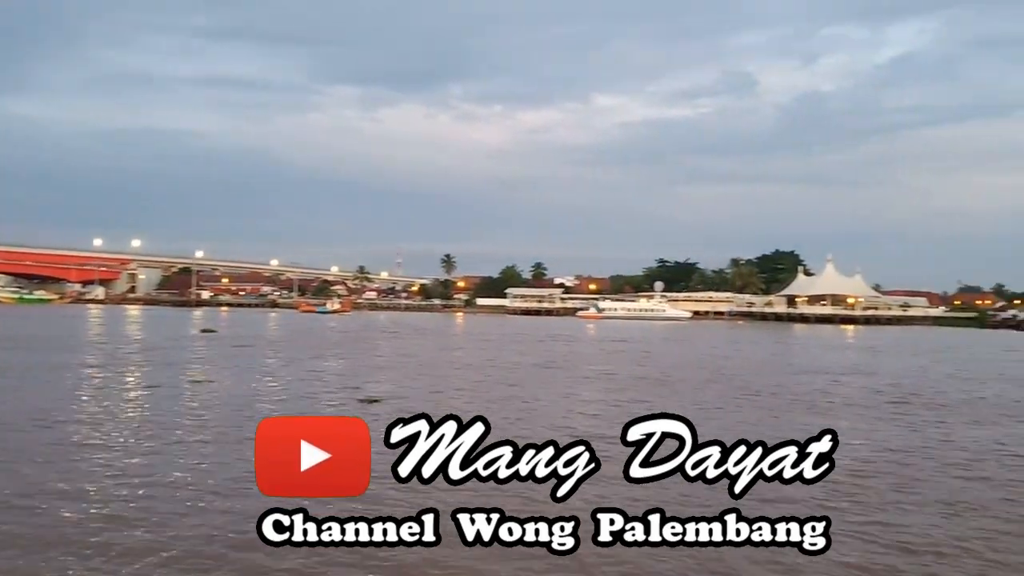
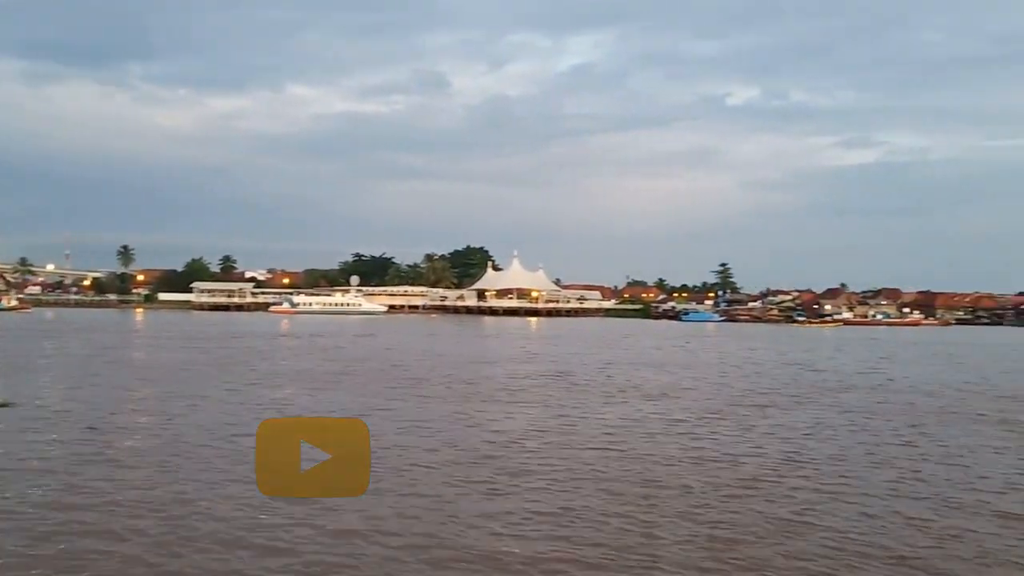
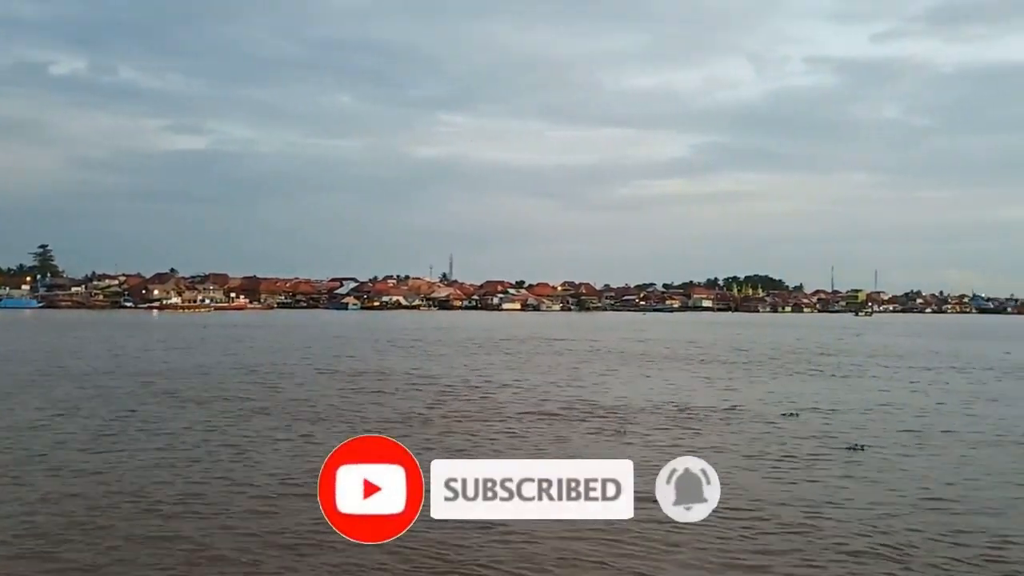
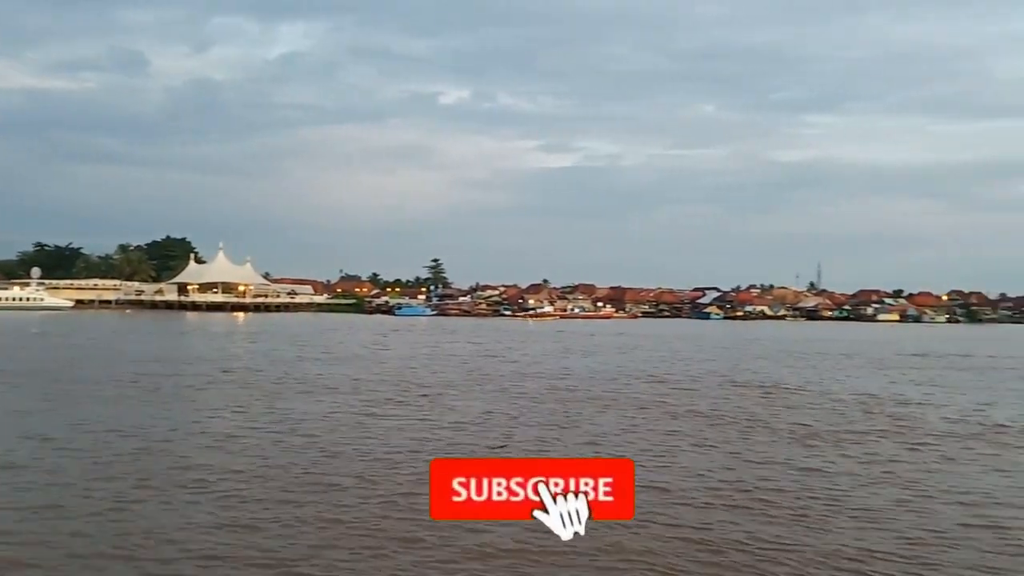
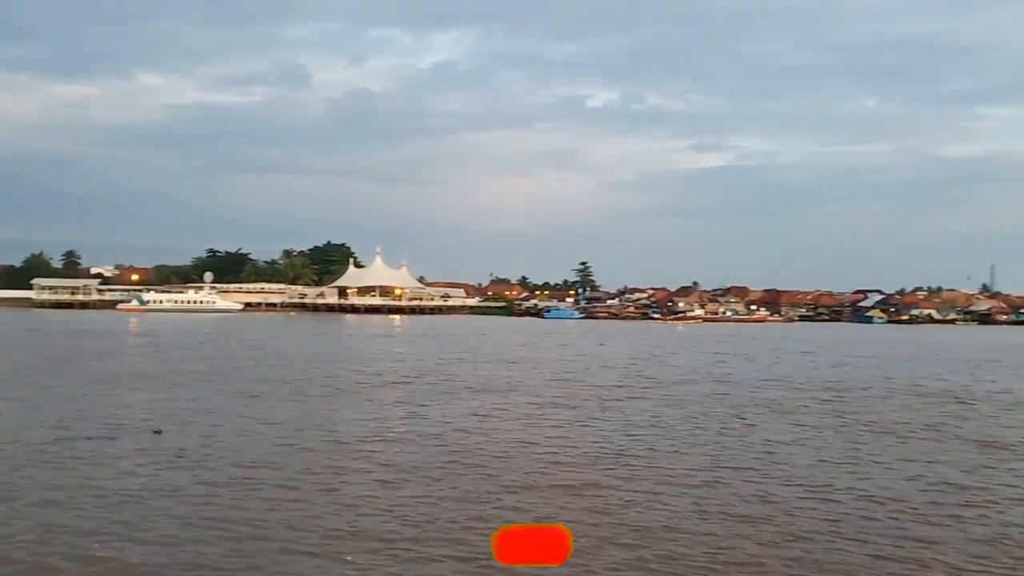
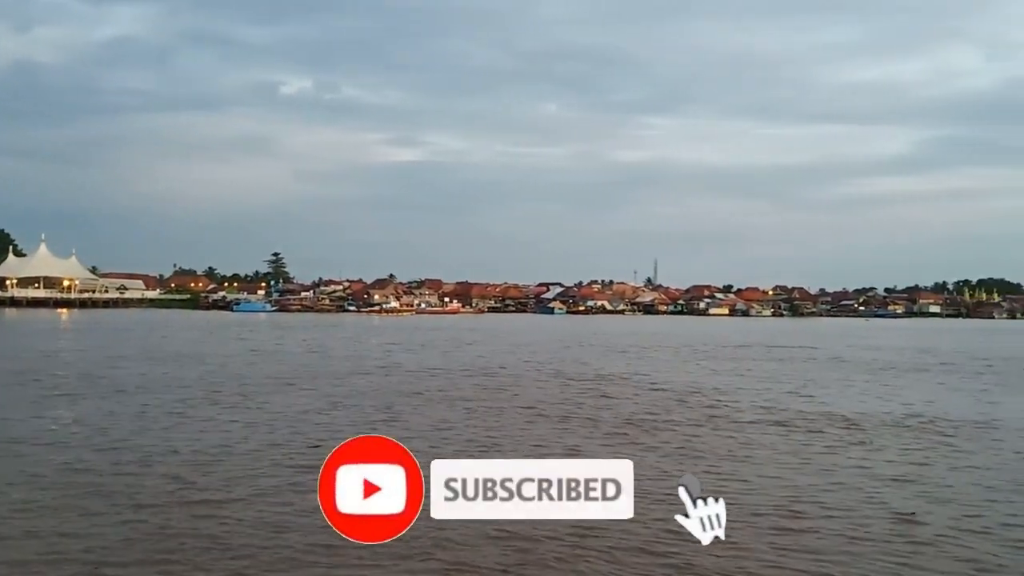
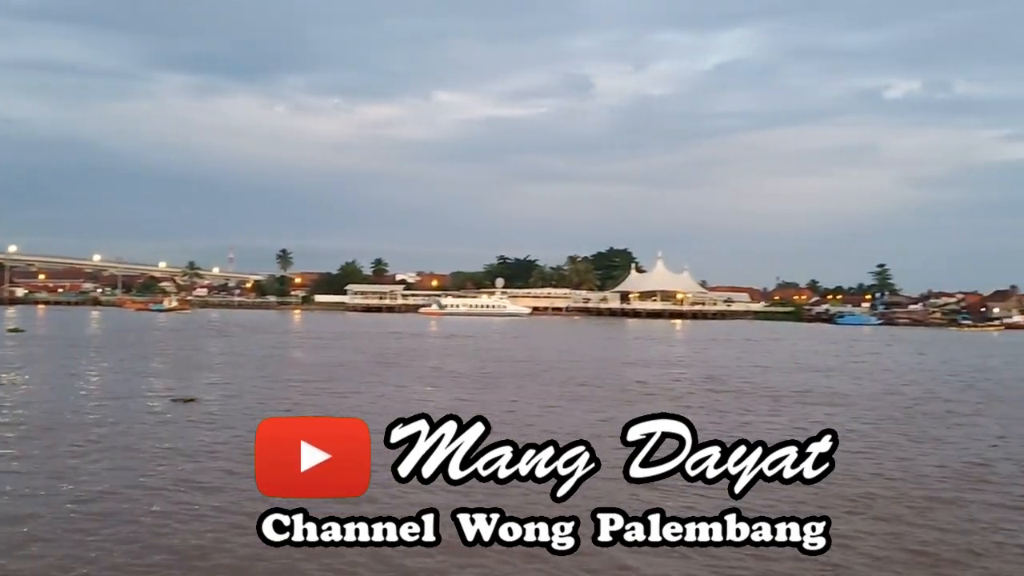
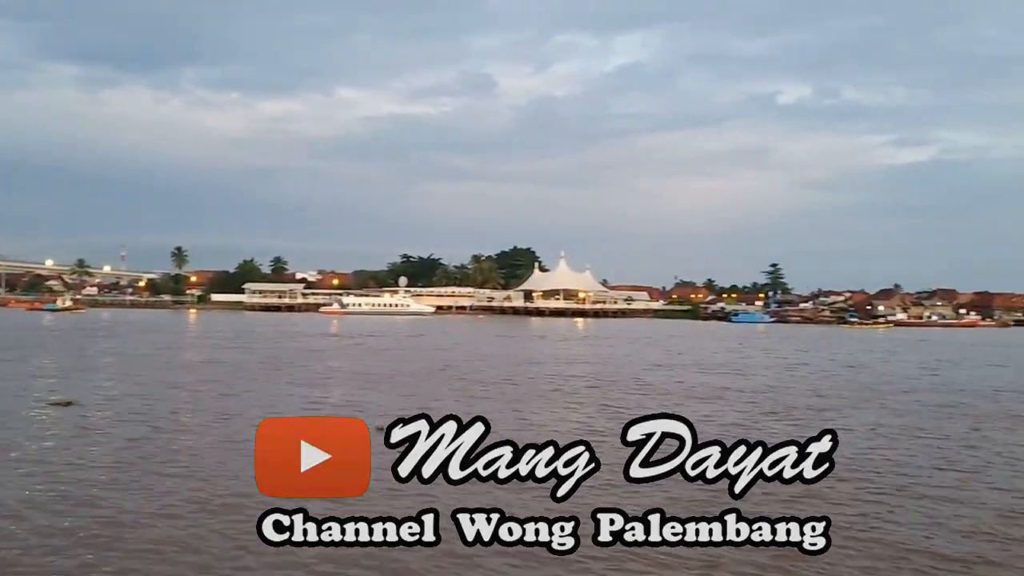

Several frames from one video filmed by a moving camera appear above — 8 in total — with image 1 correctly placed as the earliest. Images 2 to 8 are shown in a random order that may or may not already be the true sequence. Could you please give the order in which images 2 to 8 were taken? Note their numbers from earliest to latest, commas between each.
7, 8, 2, 5, 4, 6, 3
